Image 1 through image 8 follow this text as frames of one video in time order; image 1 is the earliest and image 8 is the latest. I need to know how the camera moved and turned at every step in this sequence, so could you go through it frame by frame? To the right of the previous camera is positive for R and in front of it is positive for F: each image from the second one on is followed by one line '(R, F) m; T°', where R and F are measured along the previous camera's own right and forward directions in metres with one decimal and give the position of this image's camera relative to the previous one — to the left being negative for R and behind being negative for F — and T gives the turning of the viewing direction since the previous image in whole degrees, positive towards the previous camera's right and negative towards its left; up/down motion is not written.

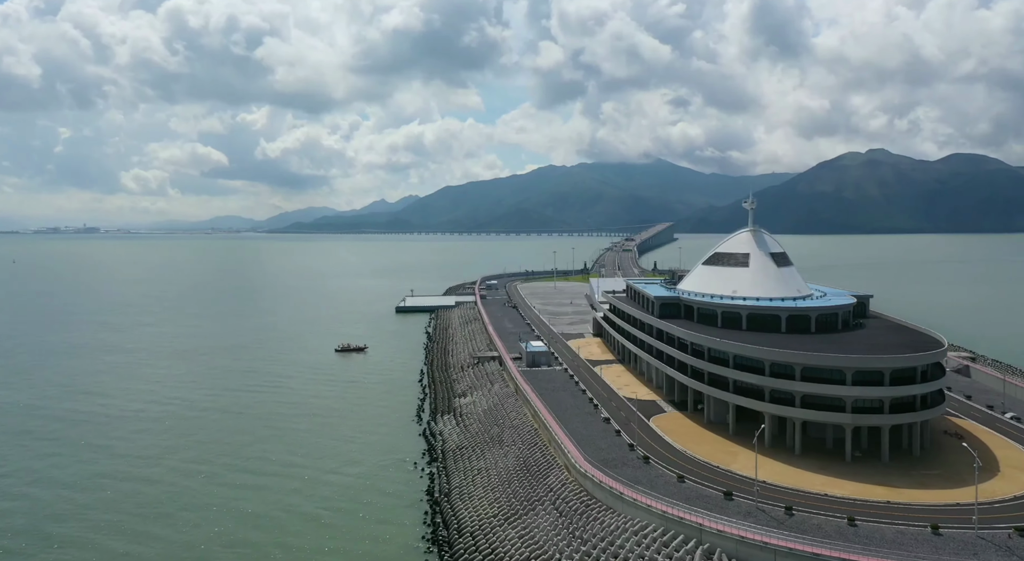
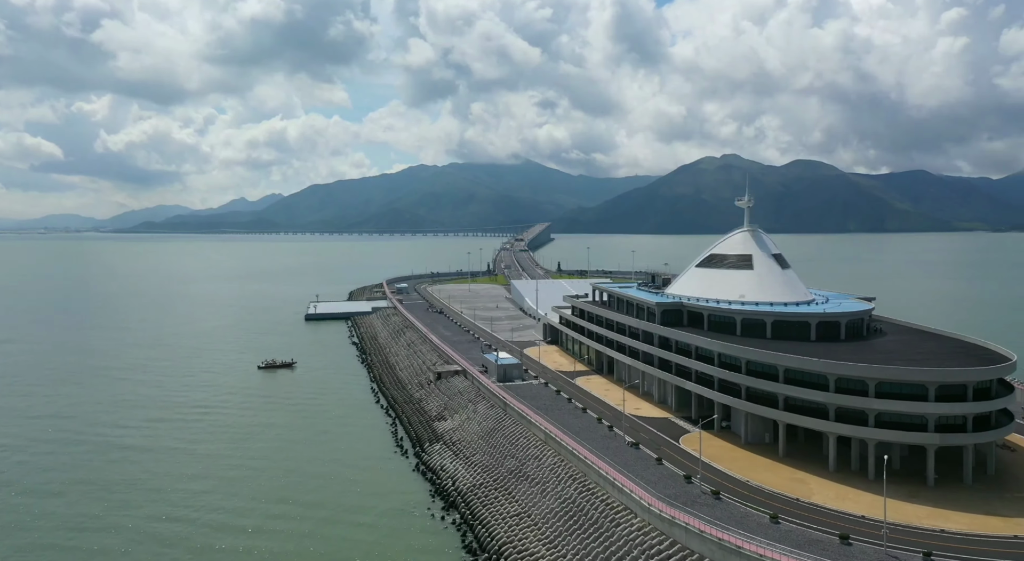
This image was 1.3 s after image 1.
(-10.1, +9.4) m; +9°
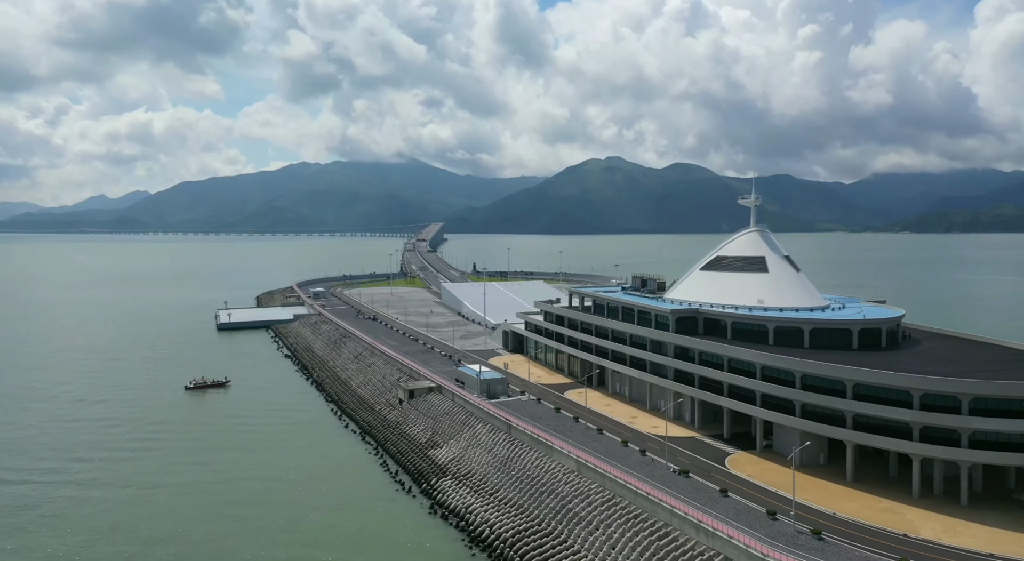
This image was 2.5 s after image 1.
(-9.4, +8.5) m; +8°
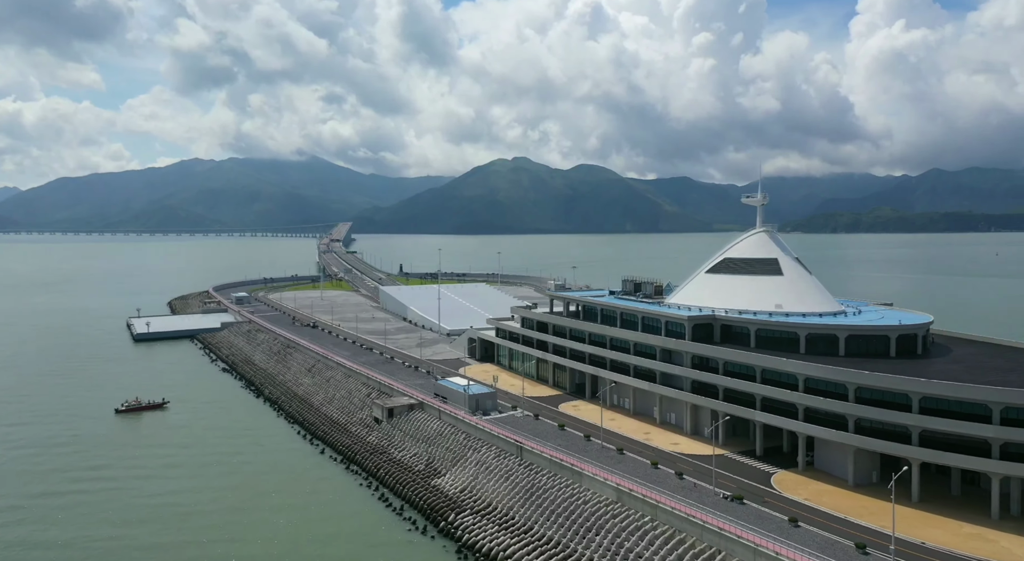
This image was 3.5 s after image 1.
(-7.6, +6.7) m; +7°
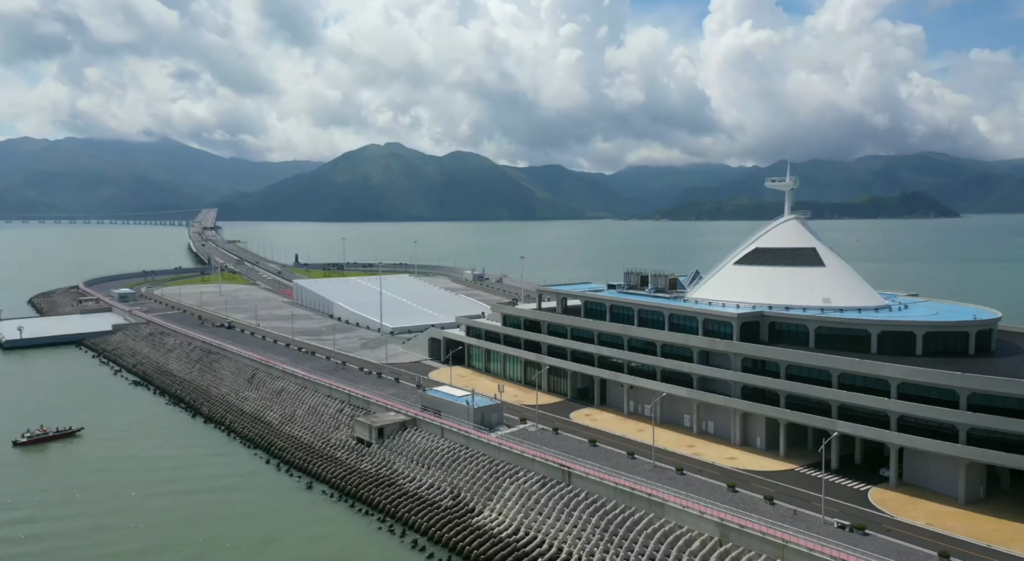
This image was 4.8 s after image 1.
(-10.9, +9.9) m; +9°
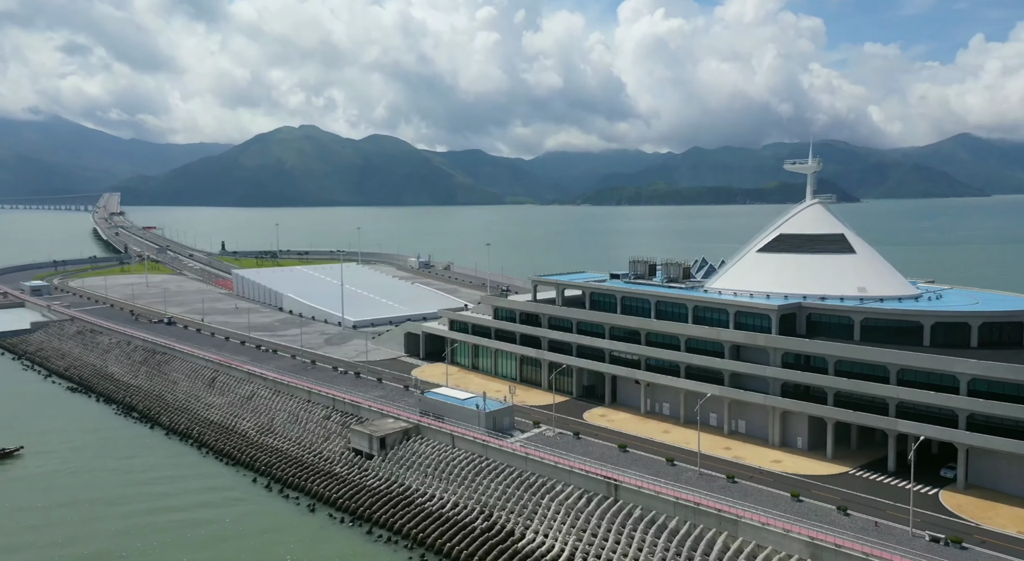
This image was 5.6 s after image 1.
(-7.0, +5.9) m; +6°
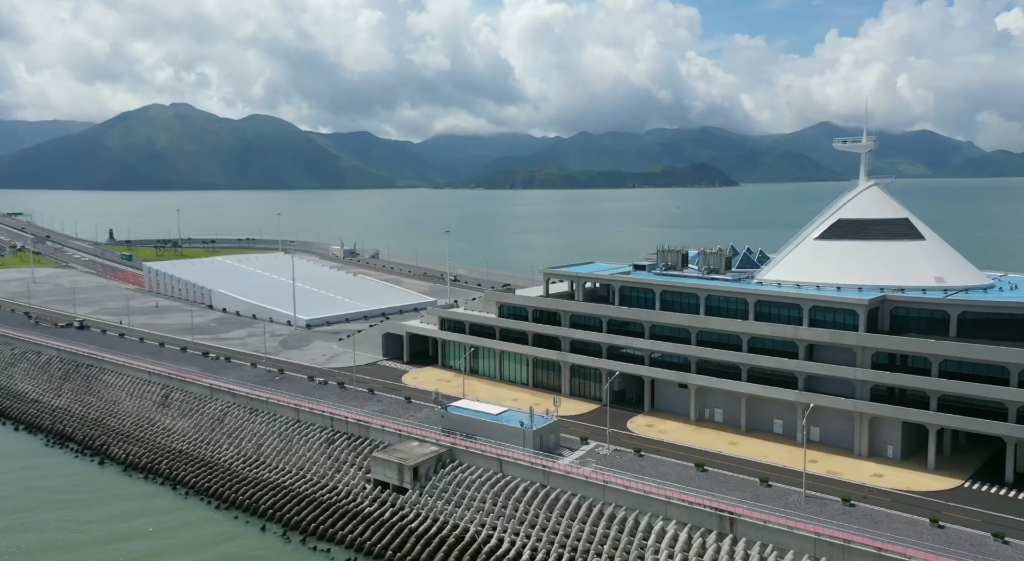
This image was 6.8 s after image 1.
(-10.2, +9.0) m; +8°
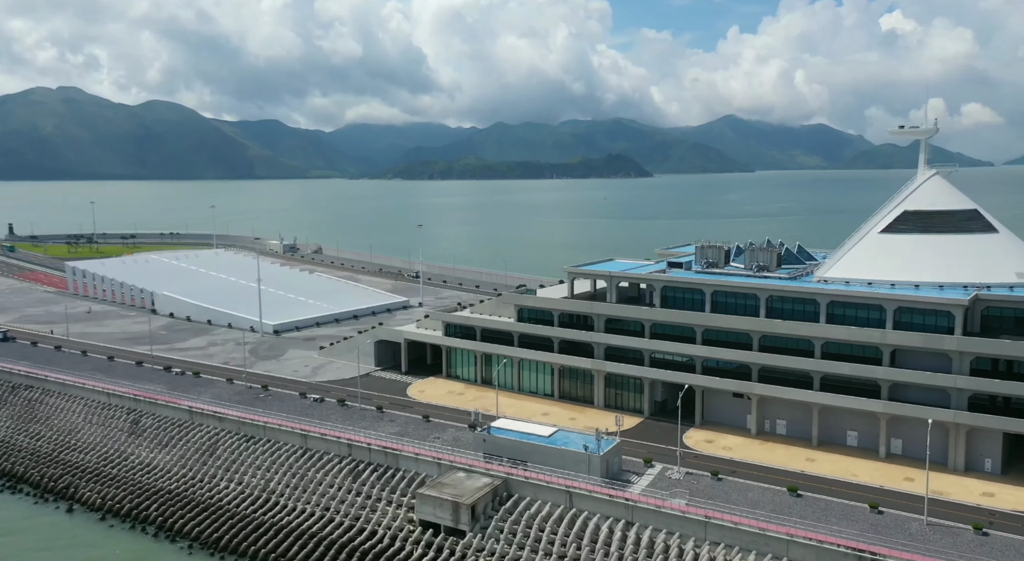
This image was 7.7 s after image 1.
(-8.3, +7.1) m; +6°
